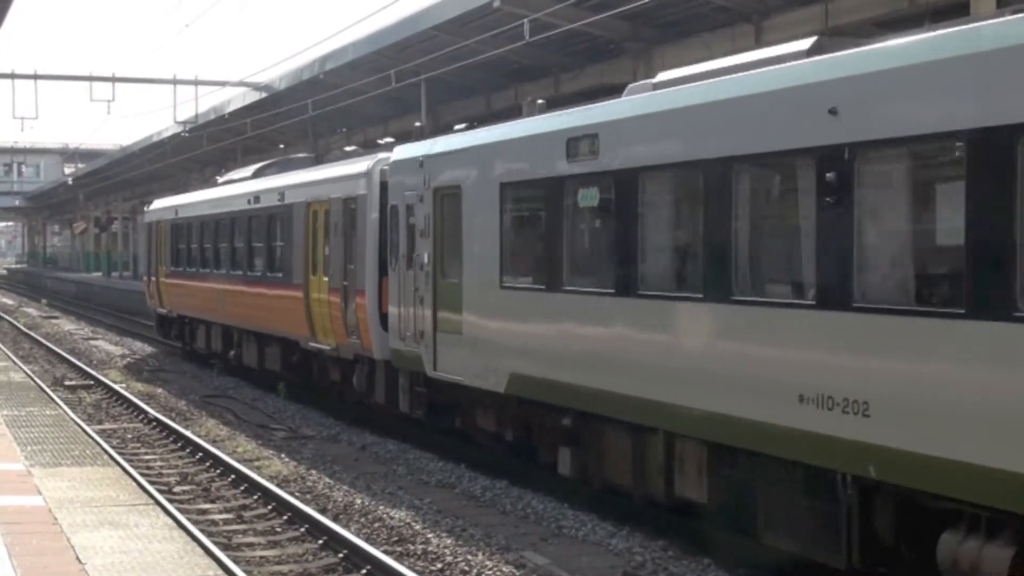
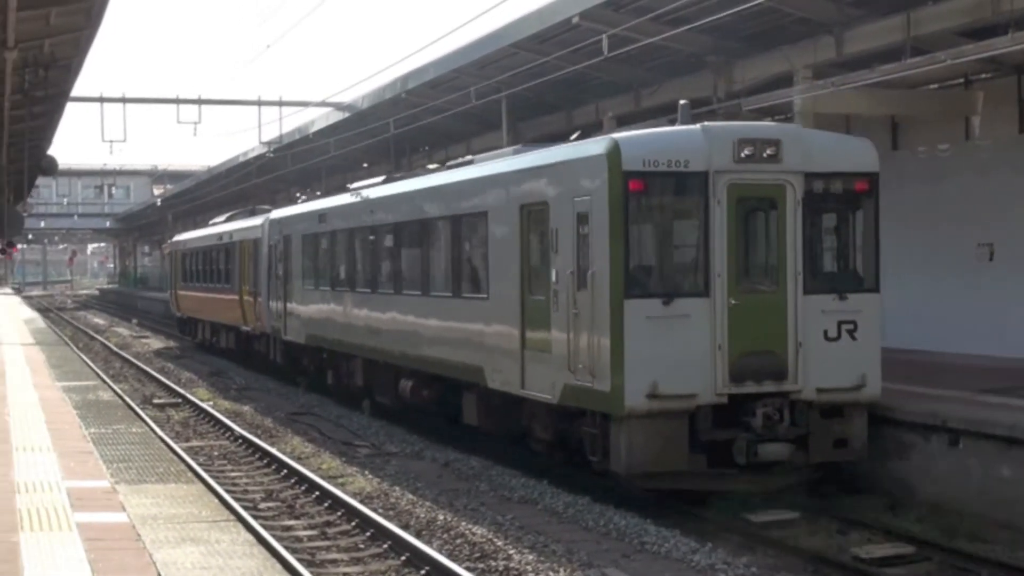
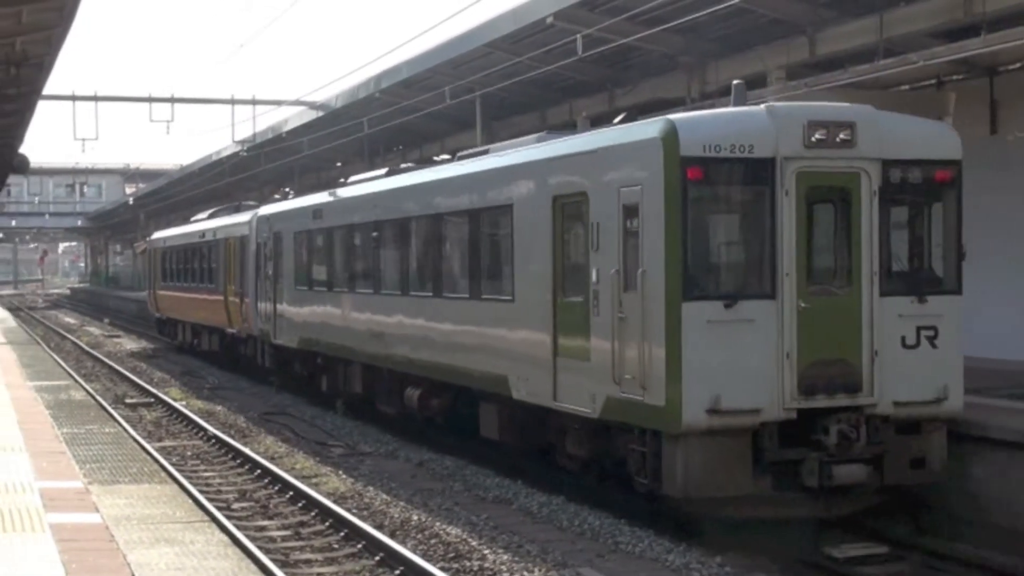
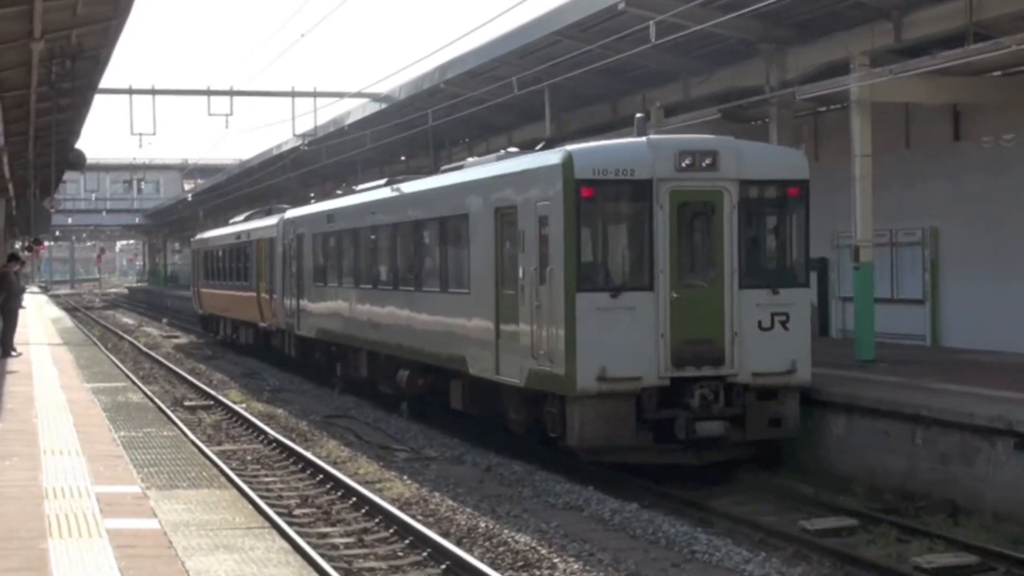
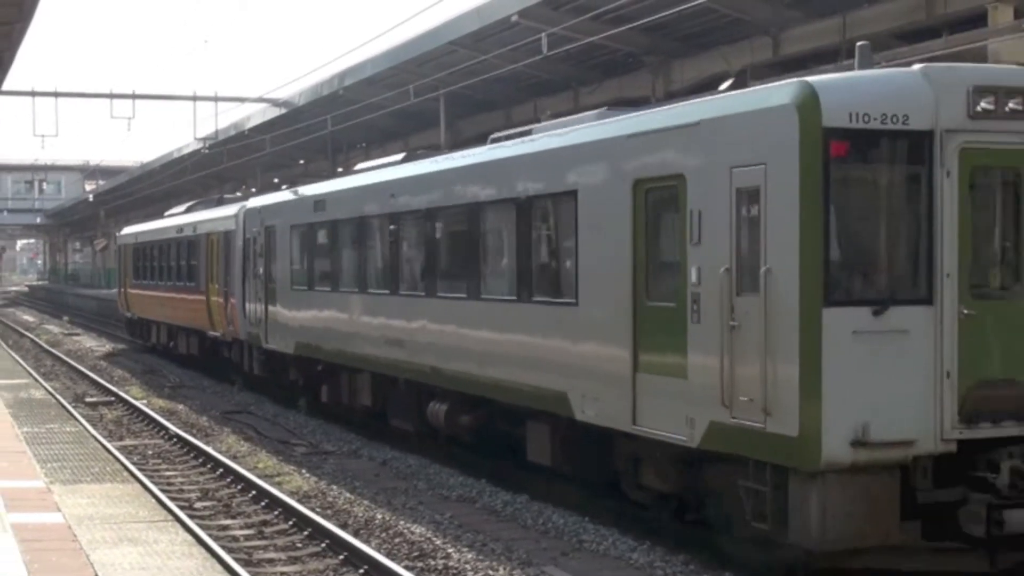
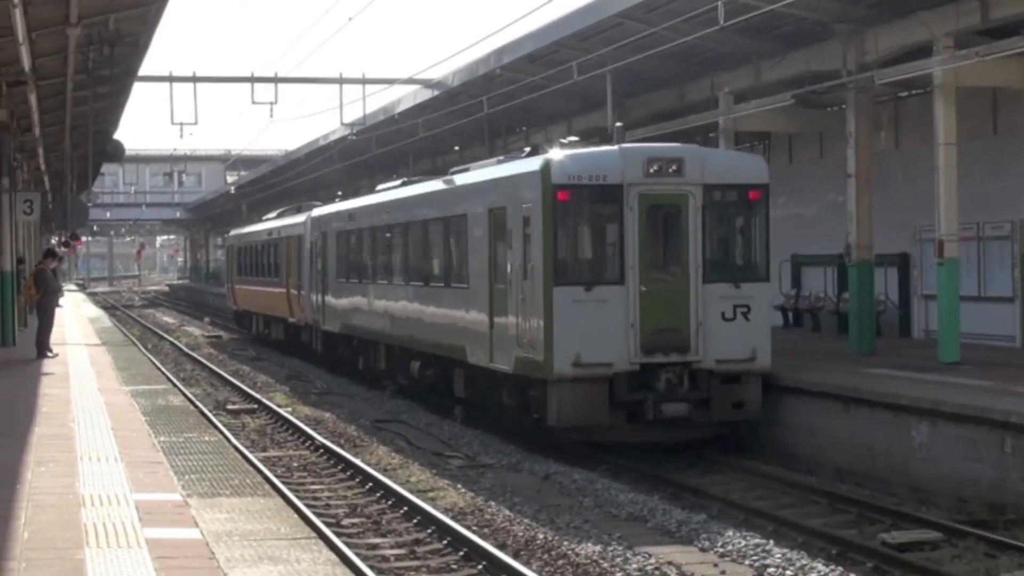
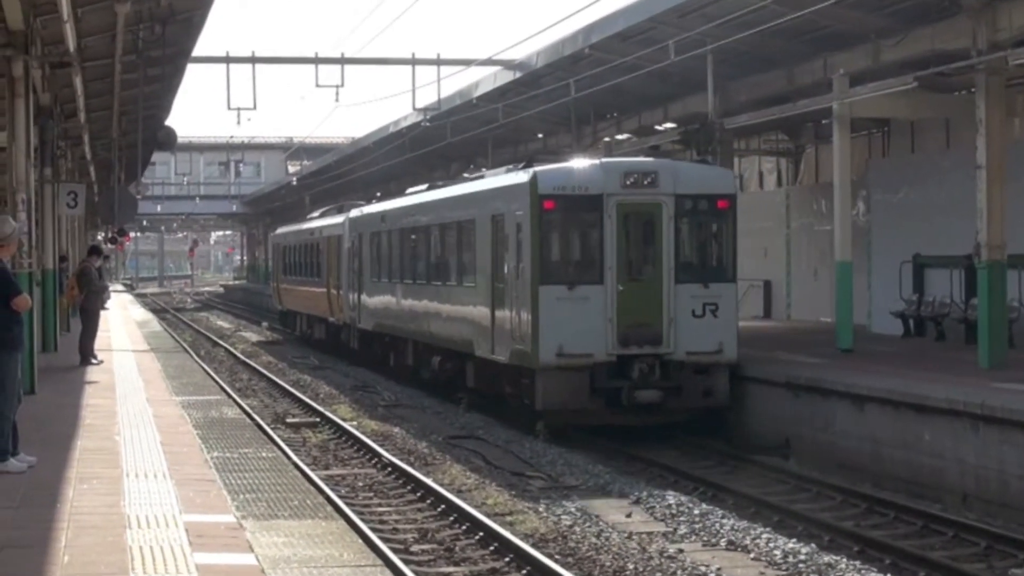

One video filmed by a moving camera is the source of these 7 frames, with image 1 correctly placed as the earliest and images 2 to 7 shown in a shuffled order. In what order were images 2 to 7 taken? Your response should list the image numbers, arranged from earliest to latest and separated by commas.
5, 3, 2, 4, 6, 7
